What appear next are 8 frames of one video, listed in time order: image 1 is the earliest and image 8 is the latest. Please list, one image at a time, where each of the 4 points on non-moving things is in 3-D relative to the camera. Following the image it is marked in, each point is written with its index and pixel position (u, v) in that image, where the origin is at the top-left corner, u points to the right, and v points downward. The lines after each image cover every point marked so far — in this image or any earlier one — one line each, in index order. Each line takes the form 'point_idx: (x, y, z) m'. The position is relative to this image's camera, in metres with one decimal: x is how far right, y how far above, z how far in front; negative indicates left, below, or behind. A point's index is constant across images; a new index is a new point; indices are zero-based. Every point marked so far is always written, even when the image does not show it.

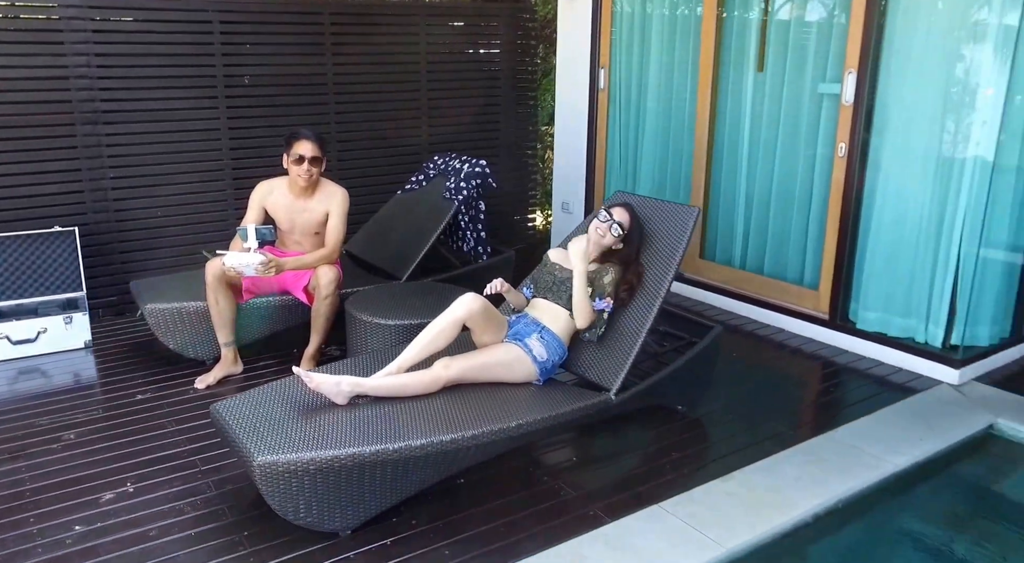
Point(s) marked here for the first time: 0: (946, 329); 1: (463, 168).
0: (+2.0, -0.2, +3.8) m
1: (-0.3, +0.7, +4.8) m
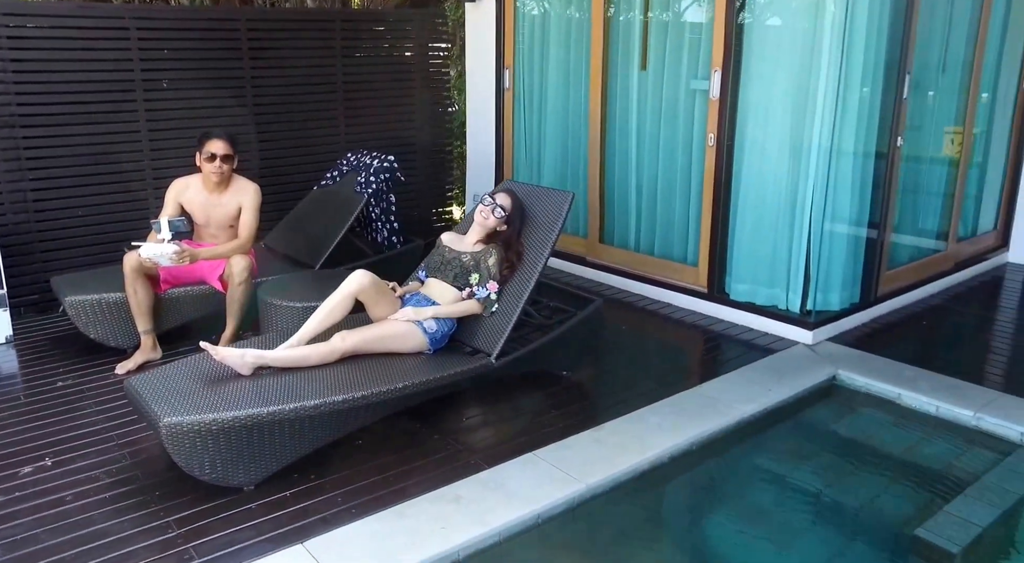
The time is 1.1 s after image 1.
0: (+1.5, -0.1, +4.3) m
1: (-0.9, +0.7, +5.1) m
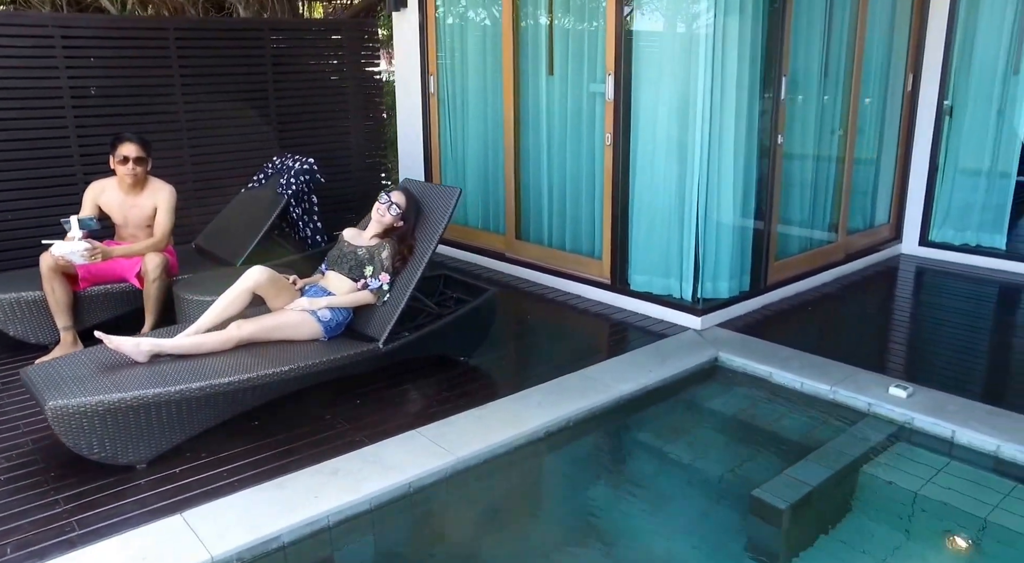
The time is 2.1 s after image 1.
0: (+1.0, 0.0, +4.5) m
1: (-1.4, +0.7, +5.3) m
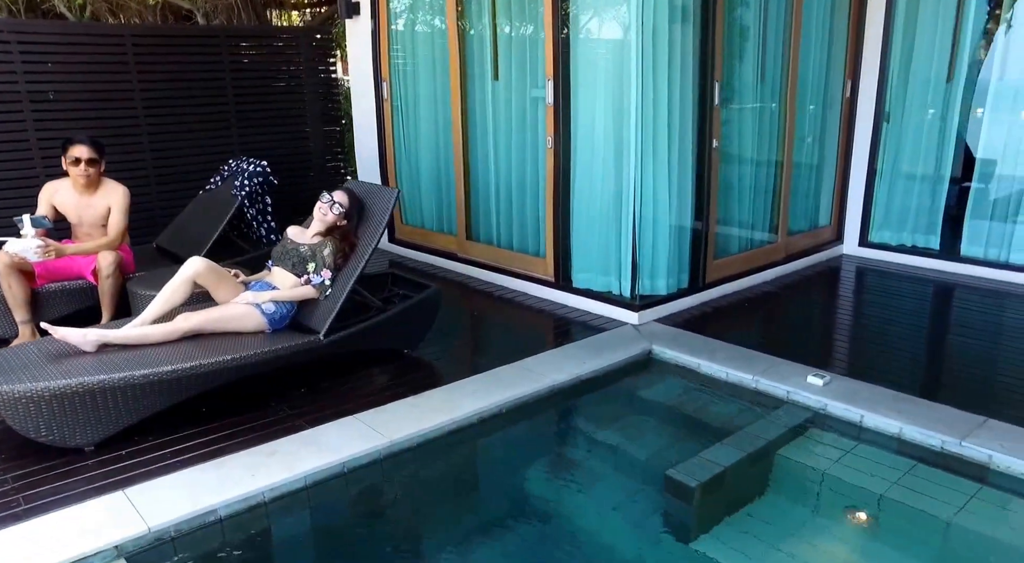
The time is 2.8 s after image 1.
0: (+0.7, 0.0, +4.7) m
1: (-1.7, +0.7, +5.4) m
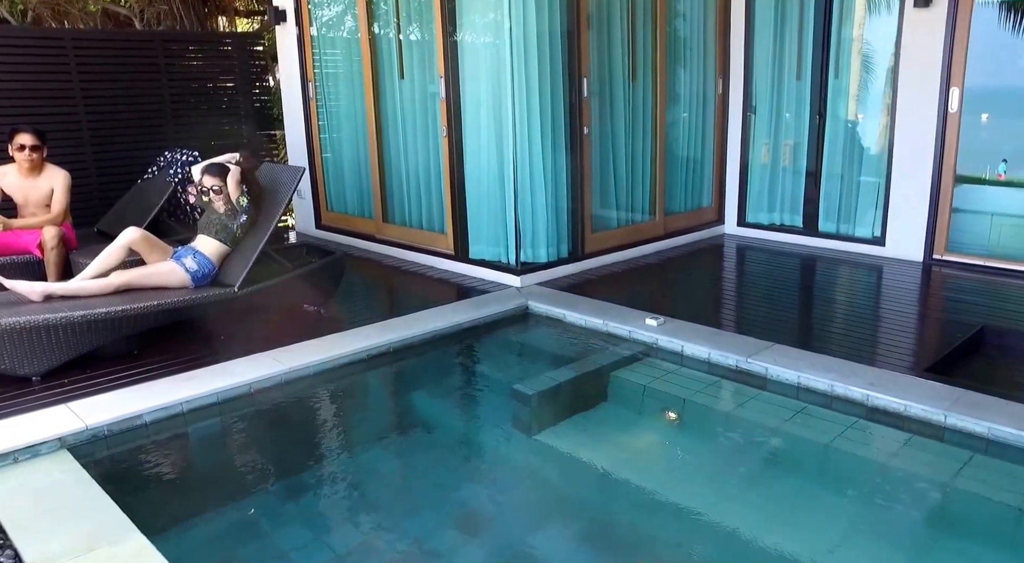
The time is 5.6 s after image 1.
0: (0.0, +0.2, +5.5) m
1: (-2.5, +0.9, +6.1) m
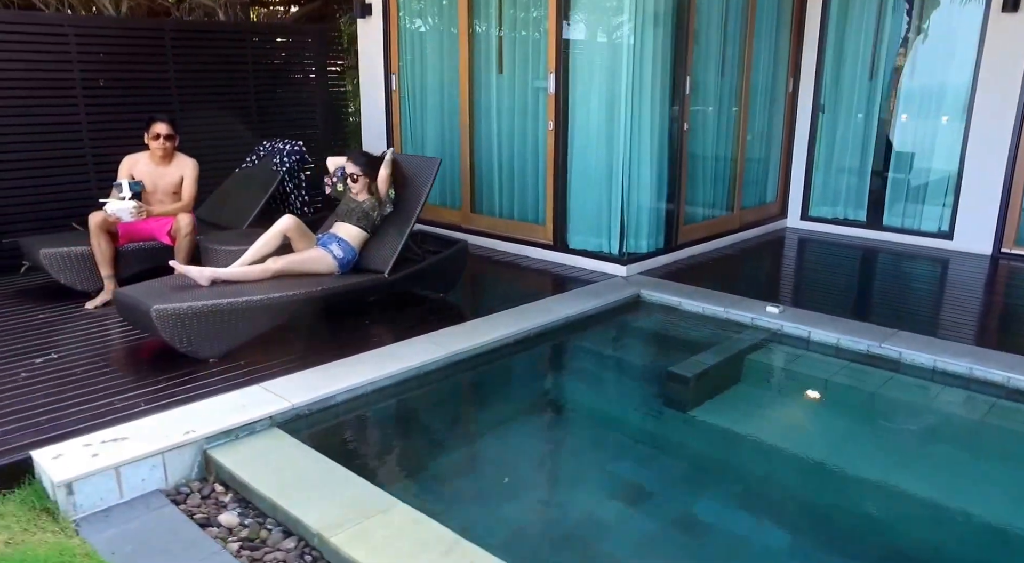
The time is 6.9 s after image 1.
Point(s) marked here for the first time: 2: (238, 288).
0: (+0.7, +0.3, +5.7) m
1: (-1.7, +1.0, +6.2) m
2: (-1.4, 0.0, +4.1) m
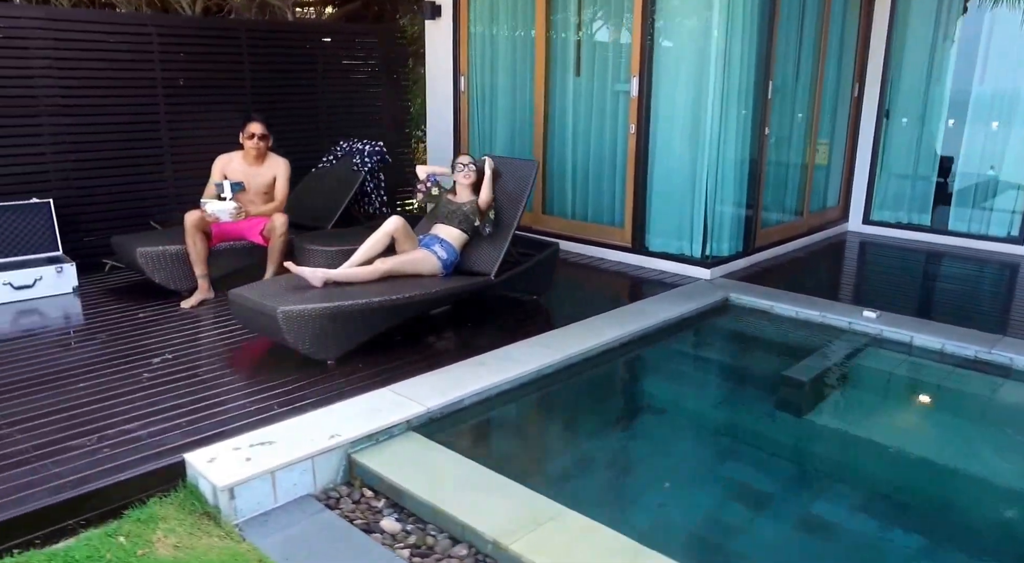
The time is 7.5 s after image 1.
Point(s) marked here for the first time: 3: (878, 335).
0: (+1.3, +0.3, +5.7) m
1: (-1.2, +1.0, +6.2) m
2: (-0.8, 0.0, +4.1) m
3: (+2.1, -0.3, +4.7) m
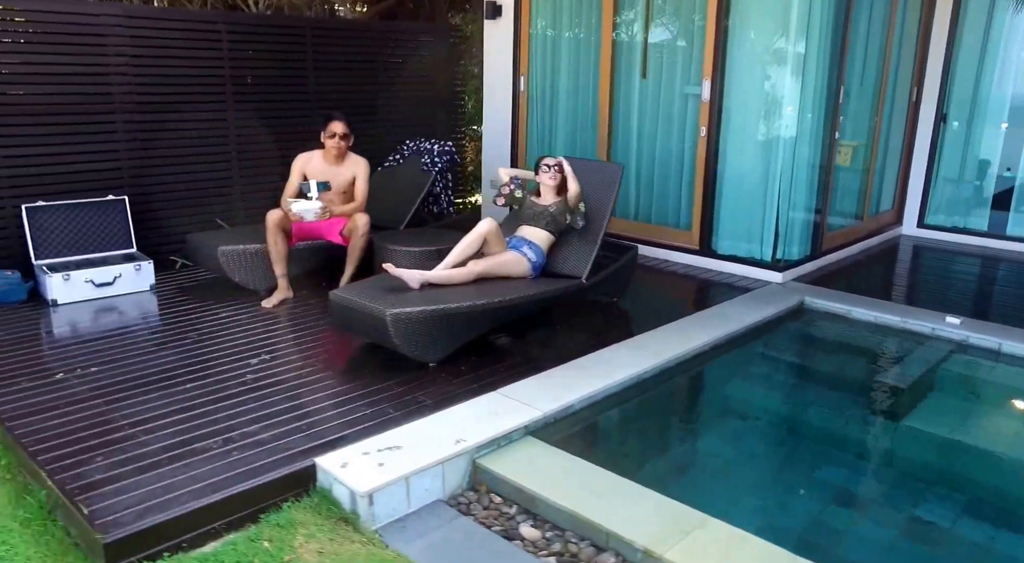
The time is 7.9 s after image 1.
0: (+1.8, +0.2, +5.7) m
1: (-0.7, +1.0, +6.2) m
2: (-0.3, -0.1, +4.1) m
3: (+2.6, -0.4, +4.6) m
